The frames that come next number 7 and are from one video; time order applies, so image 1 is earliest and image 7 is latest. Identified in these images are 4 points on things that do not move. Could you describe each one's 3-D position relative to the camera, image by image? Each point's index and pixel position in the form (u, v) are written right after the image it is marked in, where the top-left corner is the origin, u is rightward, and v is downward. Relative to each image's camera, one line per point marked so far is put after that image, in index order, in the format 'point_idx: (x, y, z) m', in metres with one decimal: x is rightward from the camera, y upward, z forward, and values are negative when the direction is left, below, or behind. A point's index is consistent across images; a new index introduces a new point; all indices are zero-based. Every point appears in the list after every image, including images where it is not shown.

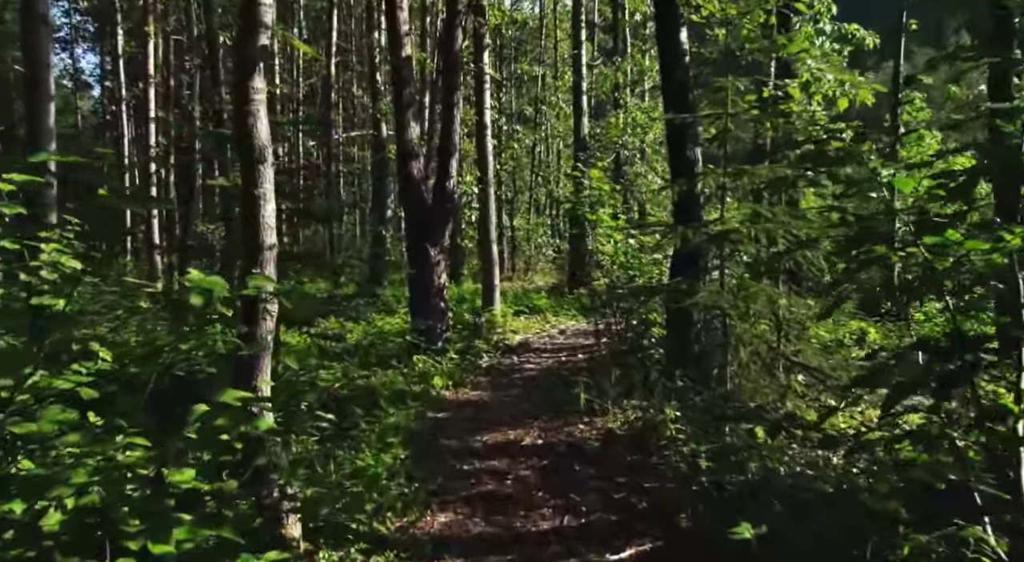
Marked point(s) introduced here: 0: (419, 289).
0: (-1.3, -0.1, +14.5) m
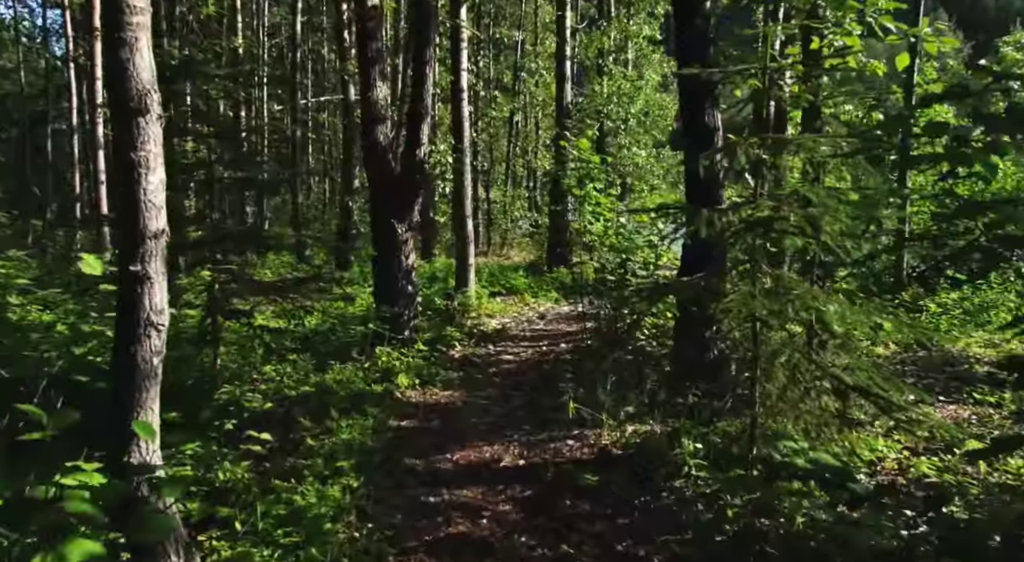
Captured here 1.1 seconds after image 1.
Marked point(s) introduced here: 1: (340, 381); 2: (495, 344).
0: (-1.5, +0.1, +12.9) m
1: (-1.6, -1.0, +10.3) m
2: (-0.2, -0.9, +14.6) m
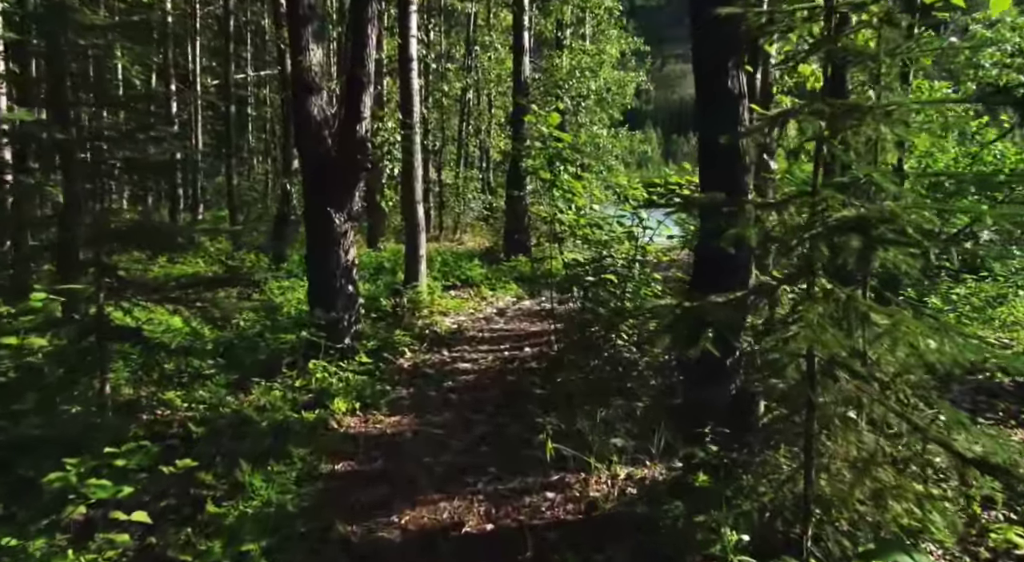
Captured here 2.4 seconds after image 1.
0: (-2.0, +0.1, +11.0) m
1: (-2.0, -1.0, +8.4) m
2: (-0.7, -0.8, +12.8) m
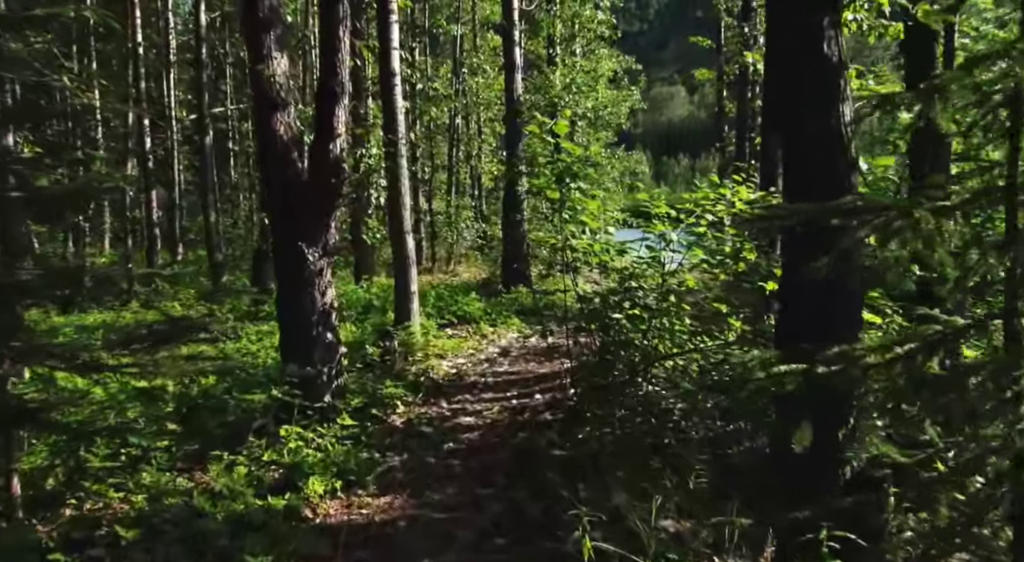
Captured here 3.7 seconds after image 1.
0: (-1.9, -0.3, +9.4) m
1: (-1.8, -1.3, +6.8) m
2: (-0.6, -1.2, +11.1) m
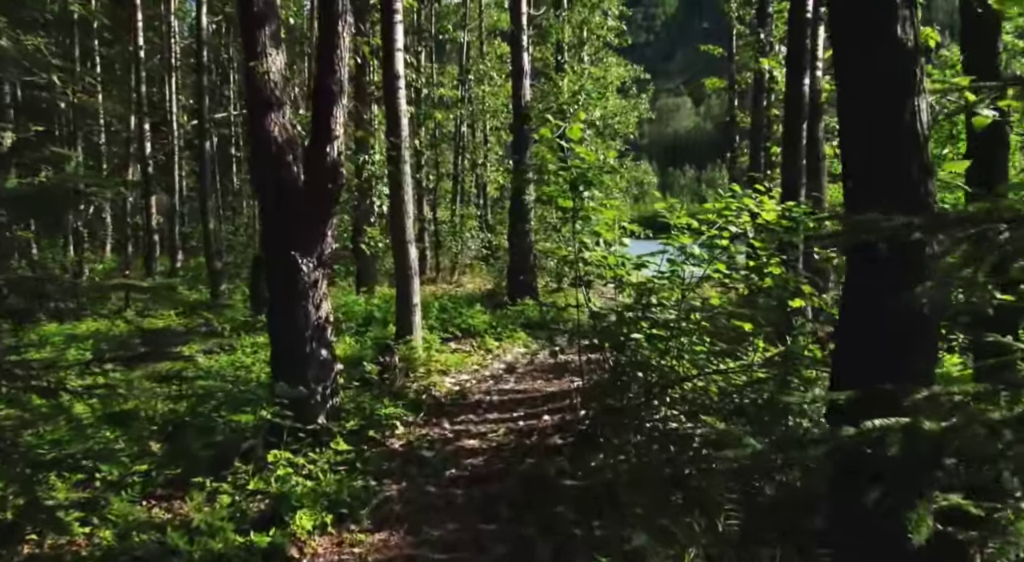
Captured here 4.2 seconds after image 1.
0: (-1.8, -0.4, +8.7) m
1: (-1.8, -1.4, +6.1) m
2: (-0.6, -1.3, +10.5) m
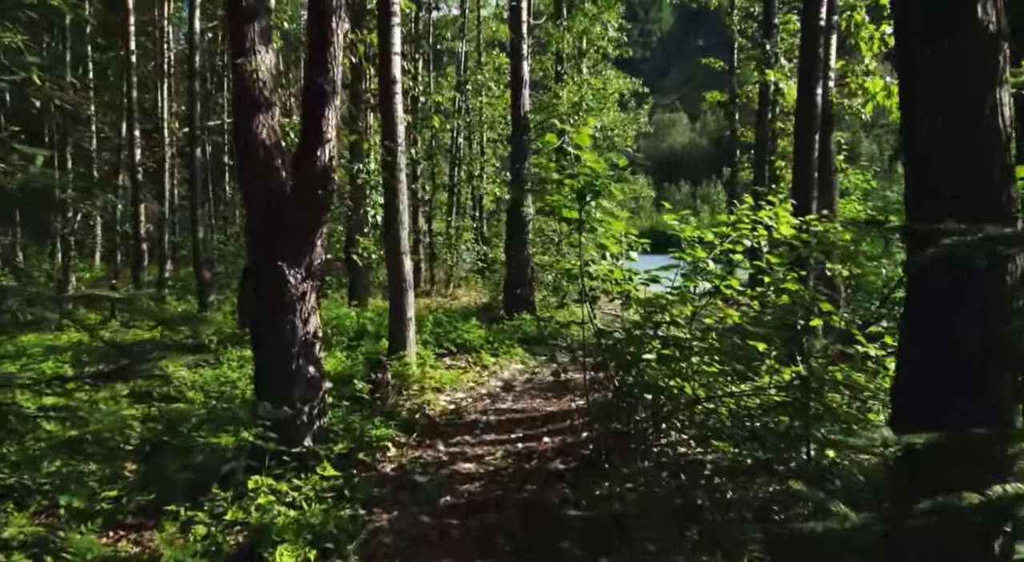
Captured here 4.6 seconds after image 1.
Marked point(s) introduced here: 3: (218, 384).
0: (-1.8, -0.5, +8.2) m
1: (-1.8, -1.5, +5.6) m
2: (-0.6, -1.5, +9.9) m
3: (-3.2, -1.1, +11.8) m
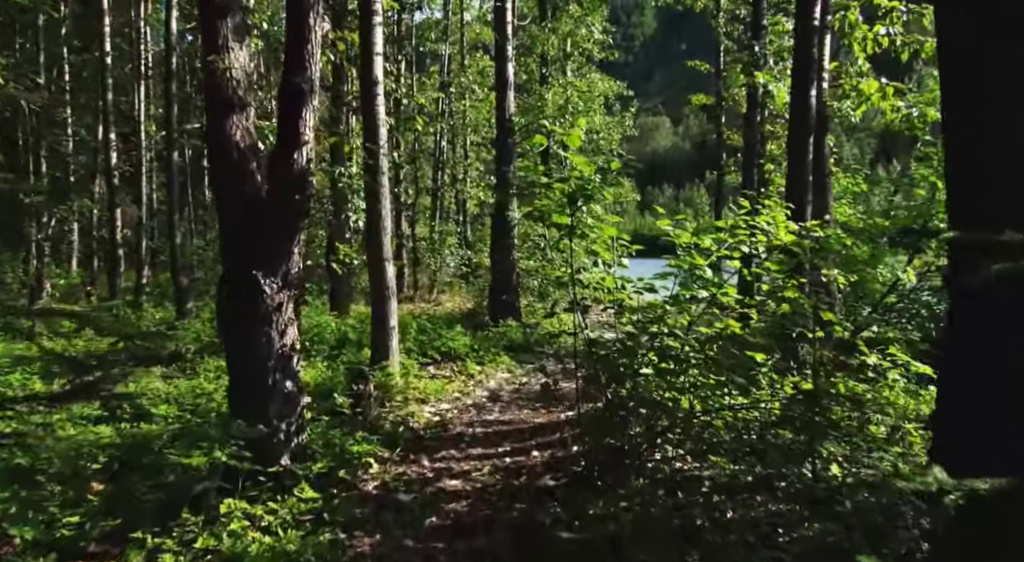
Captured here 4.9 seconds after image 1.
0: (-1.9, -0.6, +7.8) m
1: (-1.8, -1.5, +5.1) m
2: (-0.7, -1.5, +9.5) m
3: (-3.4, -1.2, +11.4) m
